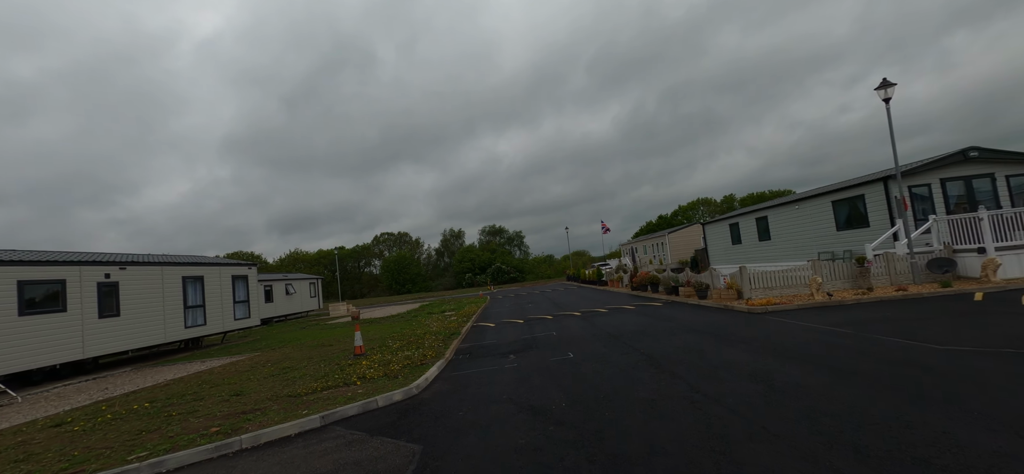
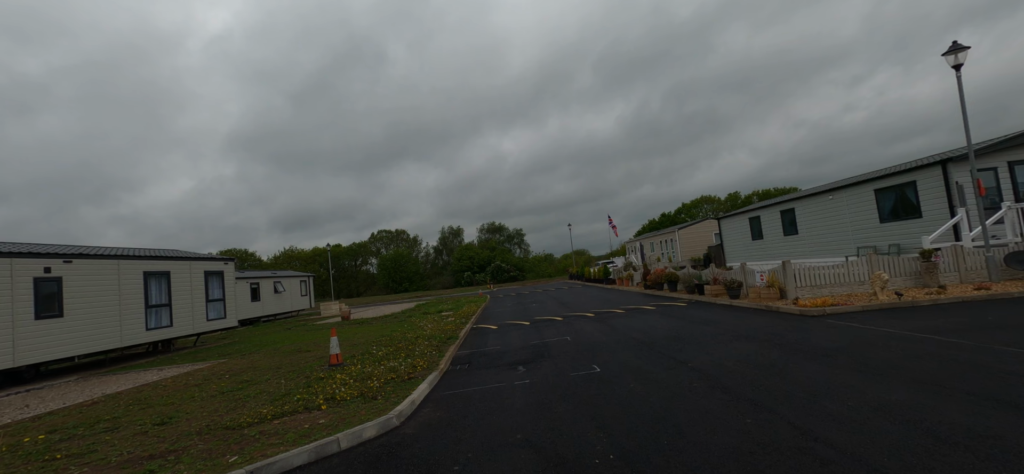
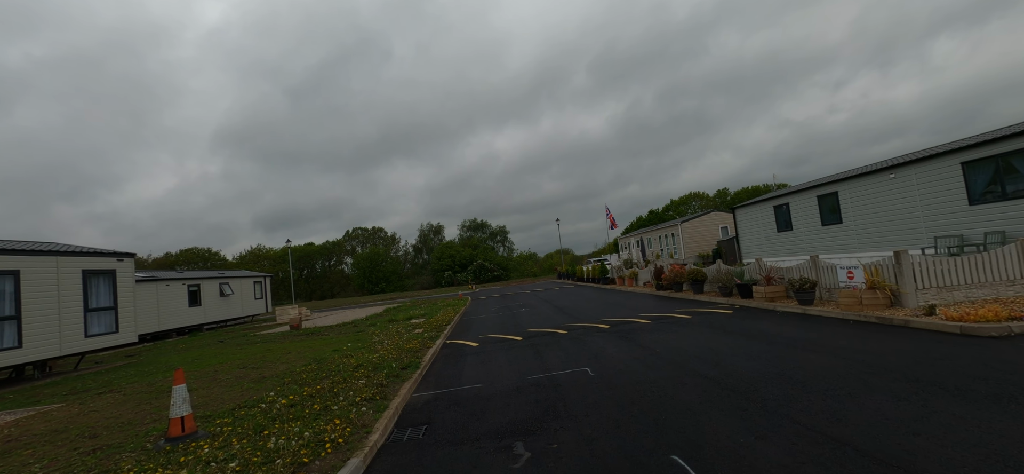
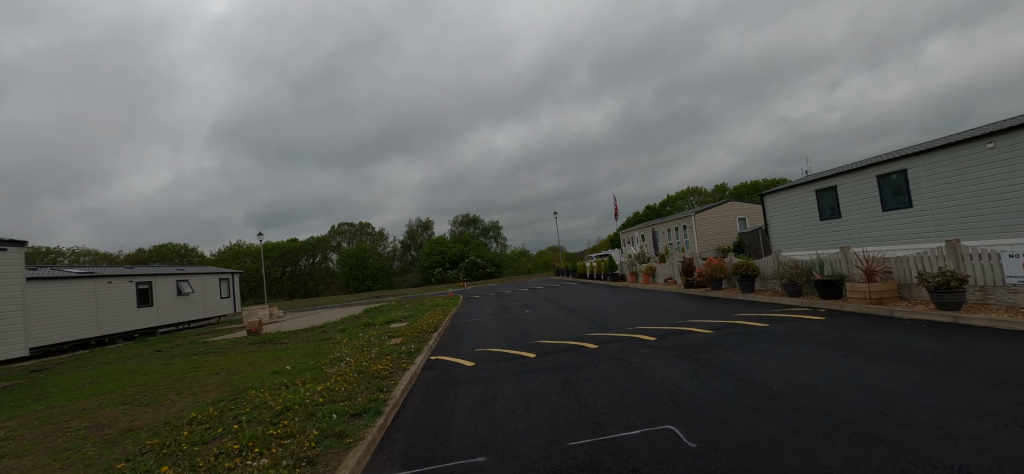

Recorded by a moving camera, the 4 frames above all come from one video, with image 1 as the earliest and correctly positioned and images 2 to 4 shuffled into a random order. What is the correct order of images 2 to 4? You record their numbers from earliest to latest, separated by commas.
2, 3, 4
